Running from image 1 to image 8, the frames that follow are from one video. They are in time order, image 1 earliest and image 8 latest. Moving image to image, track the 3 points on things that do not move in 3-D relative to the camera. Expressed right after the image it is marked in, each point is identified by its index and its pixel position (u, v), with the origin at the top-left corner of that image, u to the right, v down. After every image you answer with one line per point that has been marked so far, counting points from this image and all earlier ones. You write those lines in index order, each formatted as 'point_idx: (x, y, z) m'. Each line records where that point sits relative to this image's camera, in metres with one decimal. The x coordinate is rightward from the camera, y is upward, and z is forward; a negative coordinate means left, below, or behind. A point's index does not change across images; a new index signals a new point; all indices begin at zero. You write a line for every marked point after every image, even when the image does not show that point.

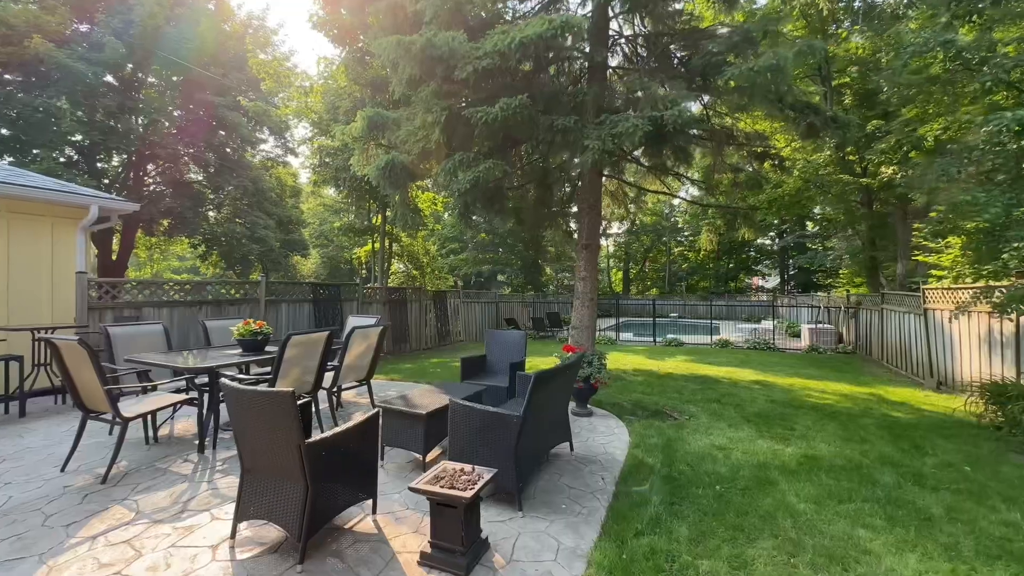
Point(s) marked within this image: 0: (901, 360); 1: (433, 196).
0: (+7.6, -1.4, +8.4) m
1: (-2.0, +2.3, +10.9) m
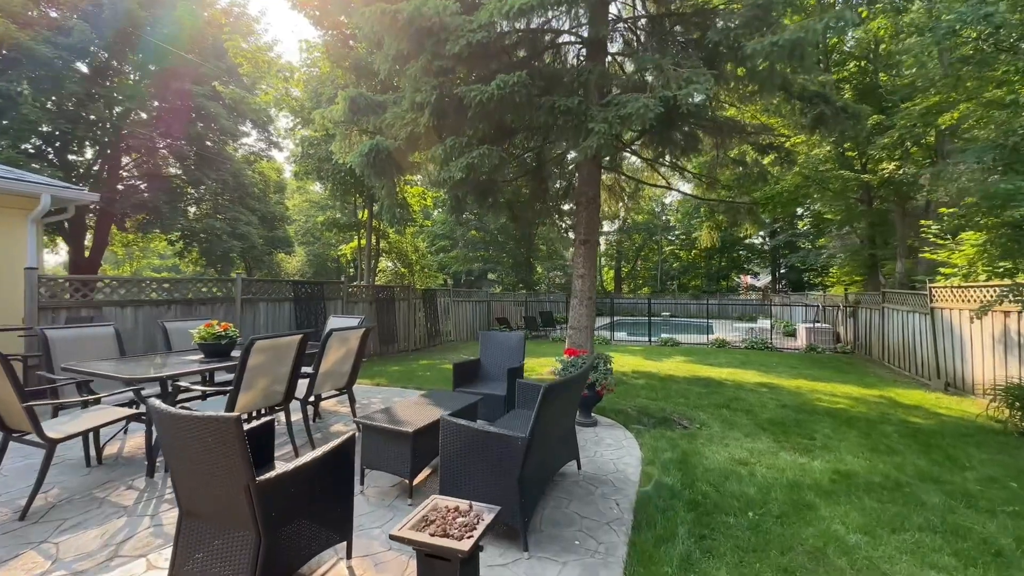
0: (+7.5, -1.4, +8.2) m
1: (-2.2, +2.4, +10.5) m
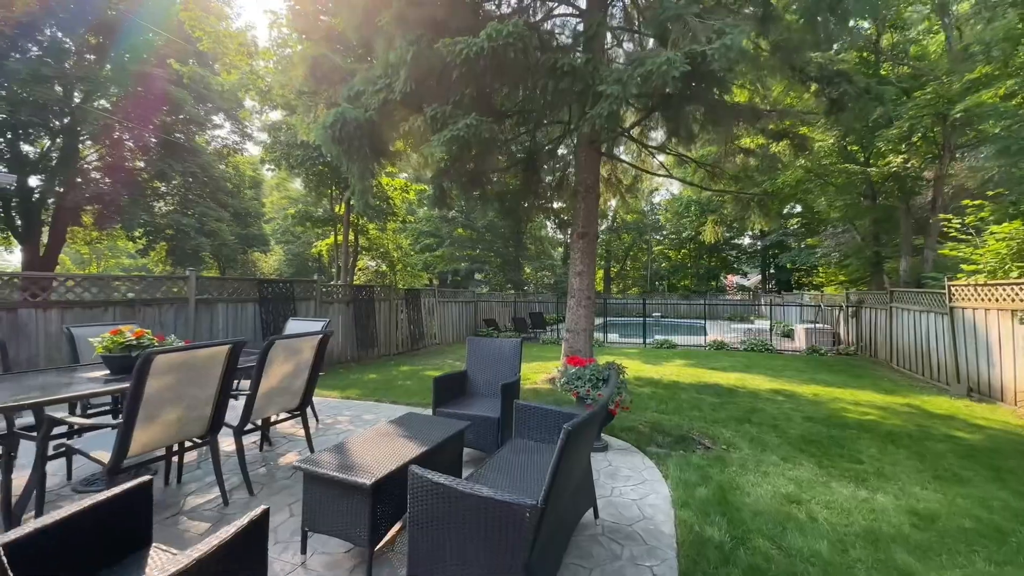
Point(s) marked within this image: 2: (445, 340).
0: (+7.3, -1.3, +7.8) m
1: (-2.4, +2.4, +9.7) m
2: (-2.0, -1.5, +12.7) m
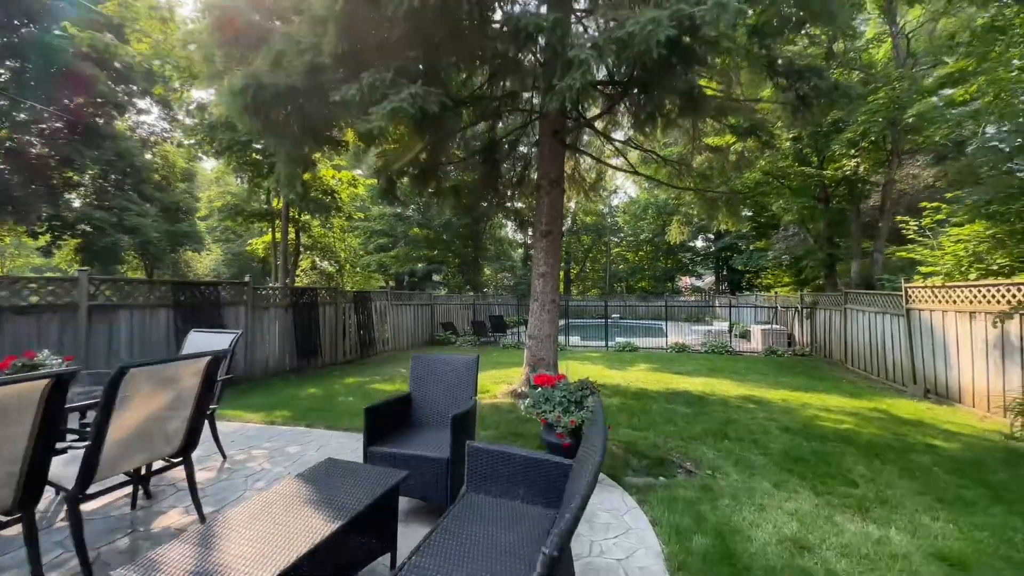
0: (+6.5, -1.4, +7.8) m
1: (-3.3, +2.3, +8.9) m
2: (-3.2, -1.6, +11.9) m
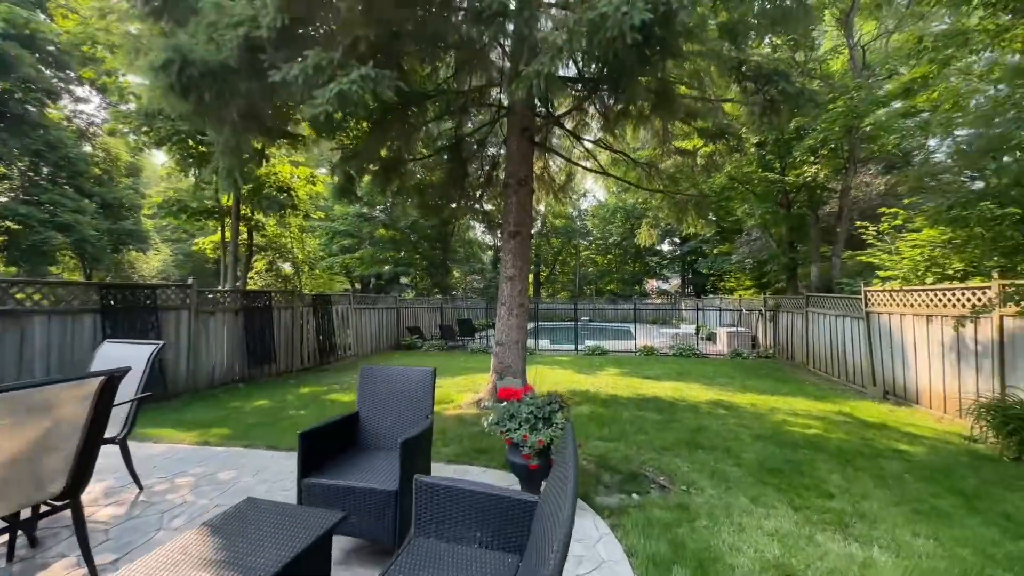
0: (+6.0, -1.4, +8.0) m
1: (-3.9, +2.3, +8.4) m
2: (-4.0, -1.7, +11.4) m
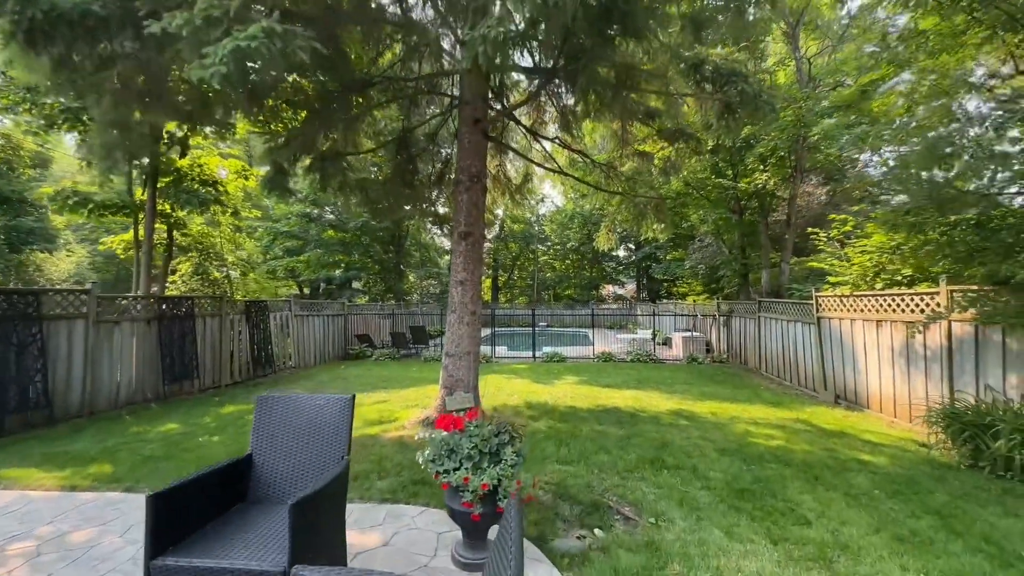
0: (+5.1, -1.5, +8.1) m
1: (-4.8, +2.2, +7.6) m
2: (-5.1, -1.8, +10.5) m
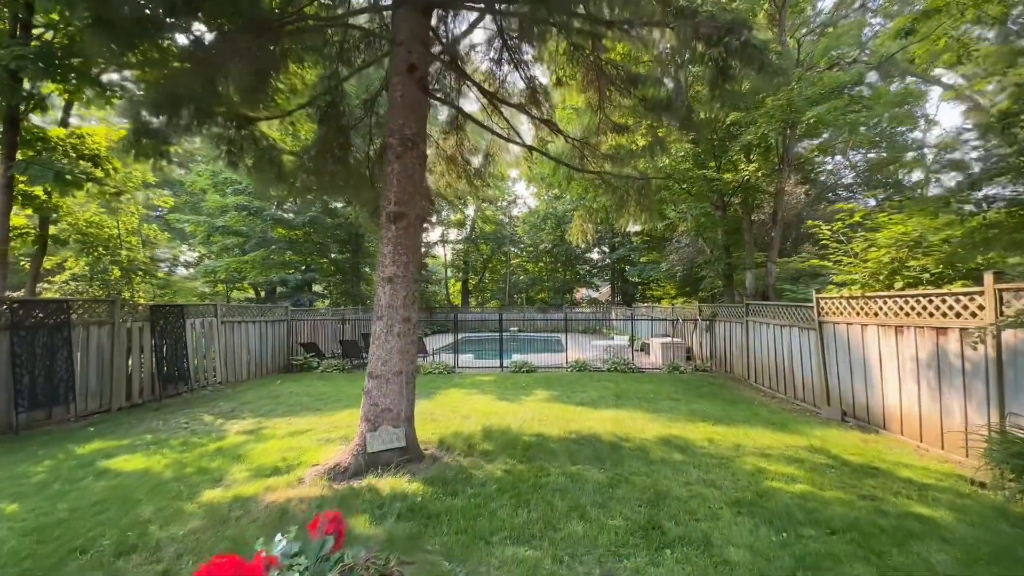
0: (+4.5, -1.6, +7.2) m
1: (-5.4, +2.2, +6.2) m
2: (-5.9, -1.8, +9.0) m
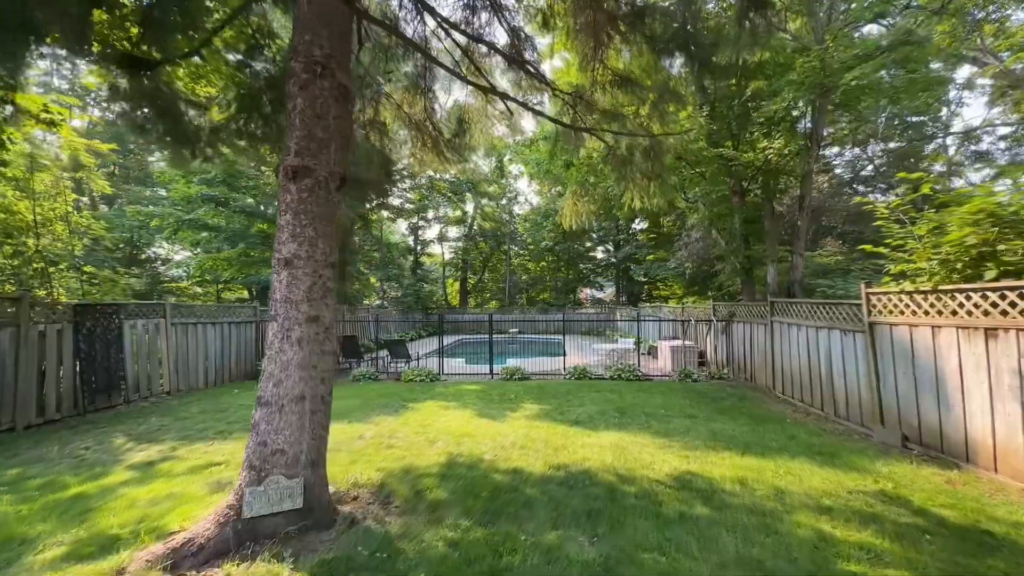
0: (+4.2, -1.5, +6.1) m
1: (-5.6, +2.2, +5.2) m
2: (-6.1, -1.8, +8.0) m
